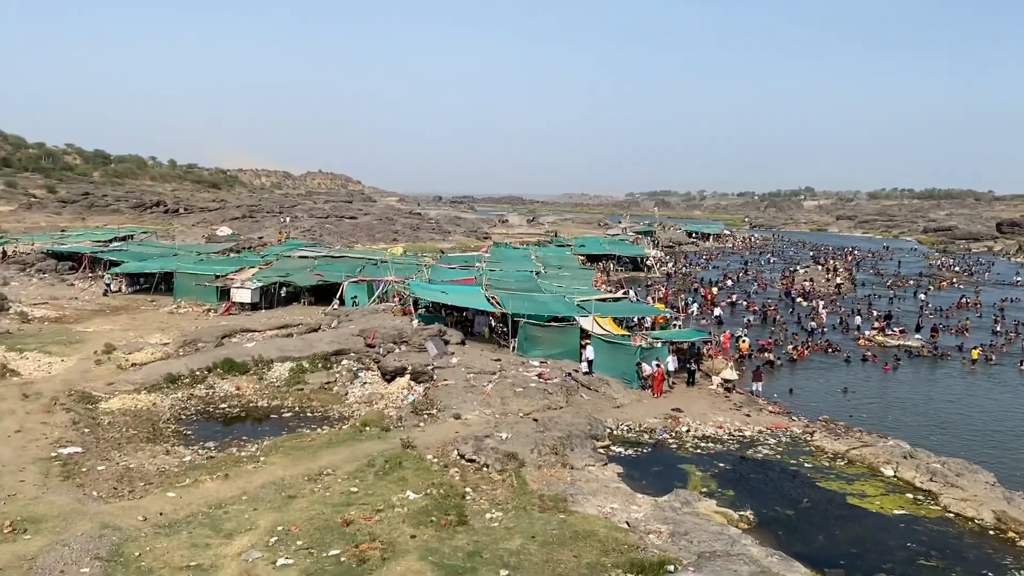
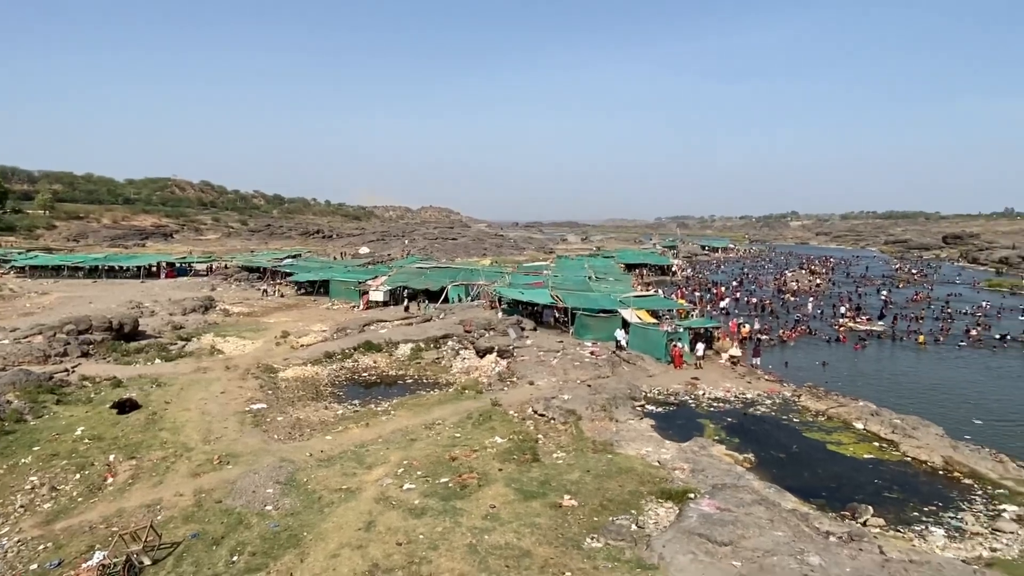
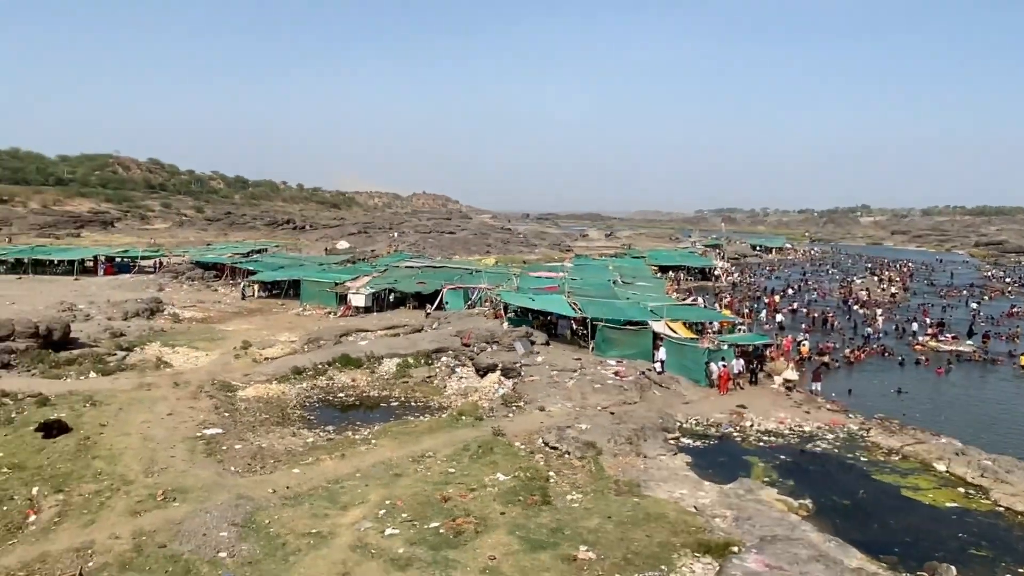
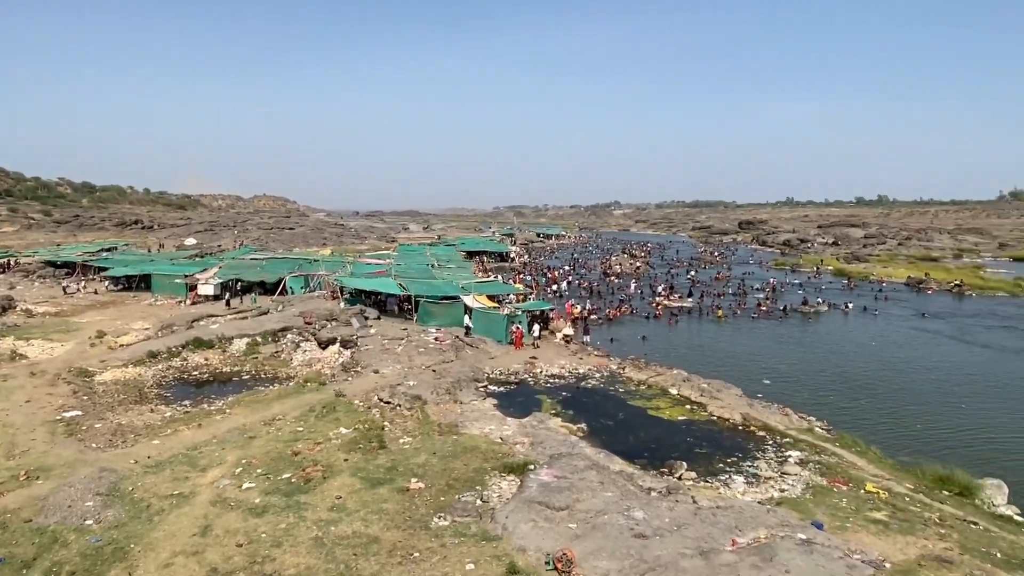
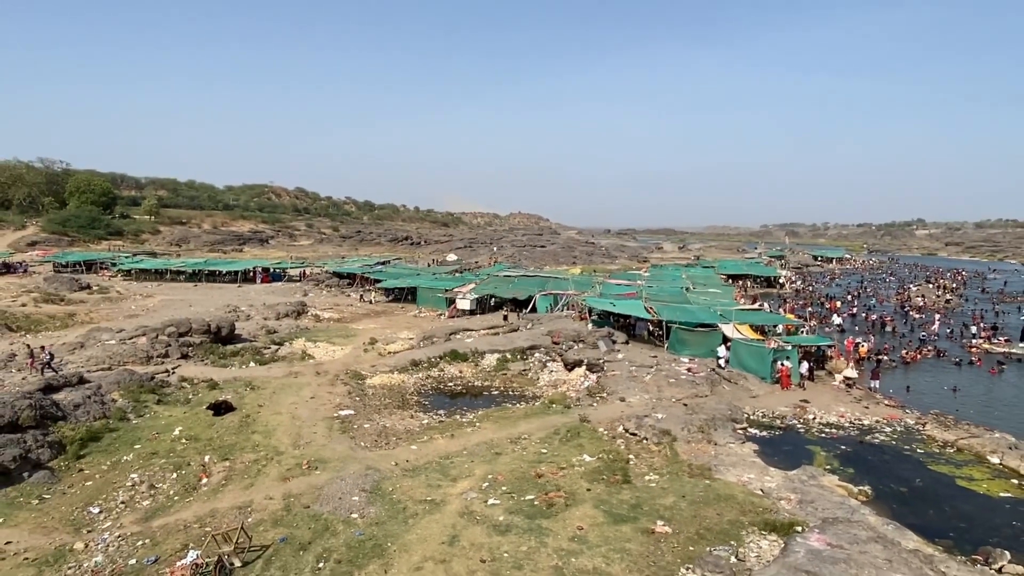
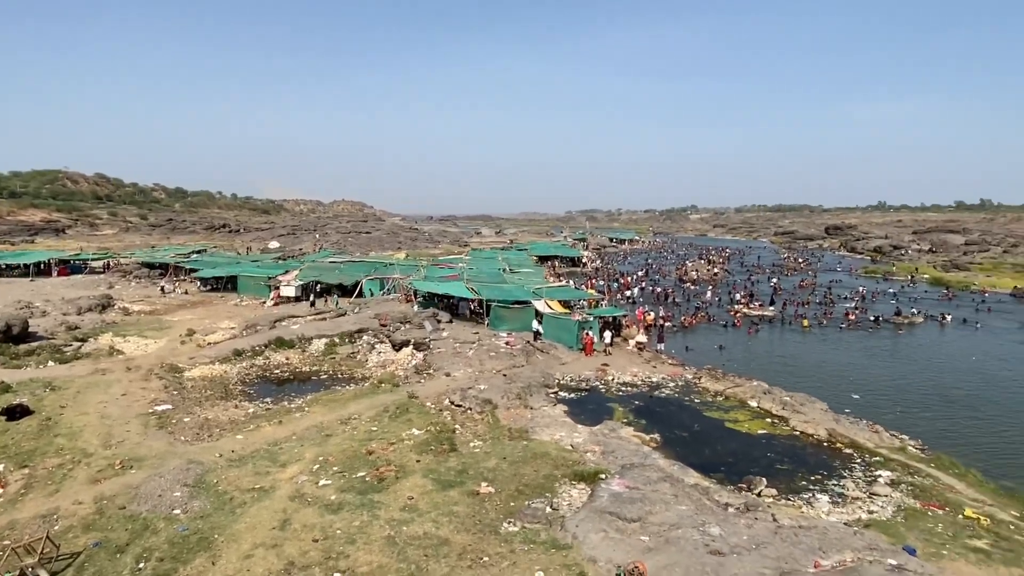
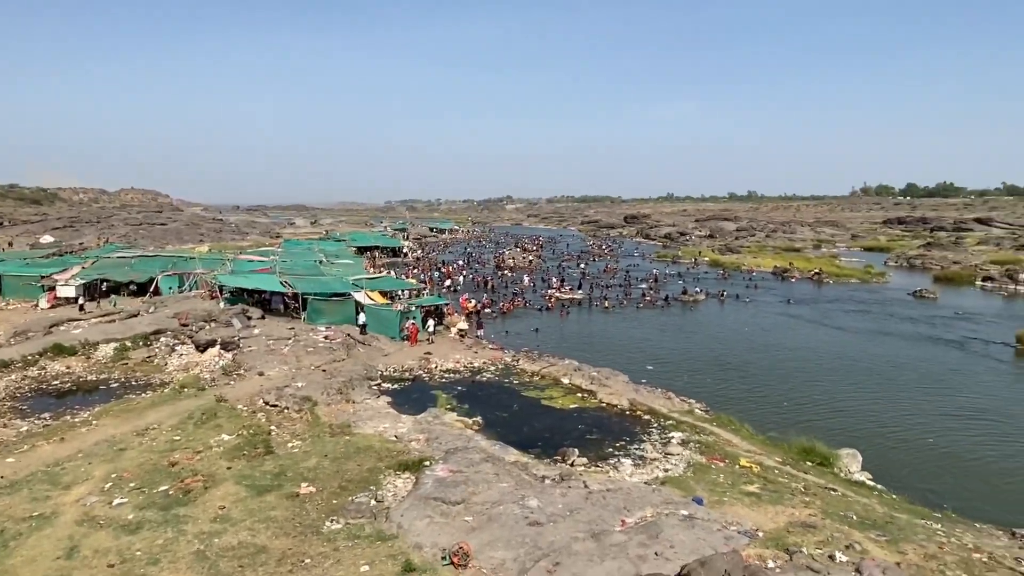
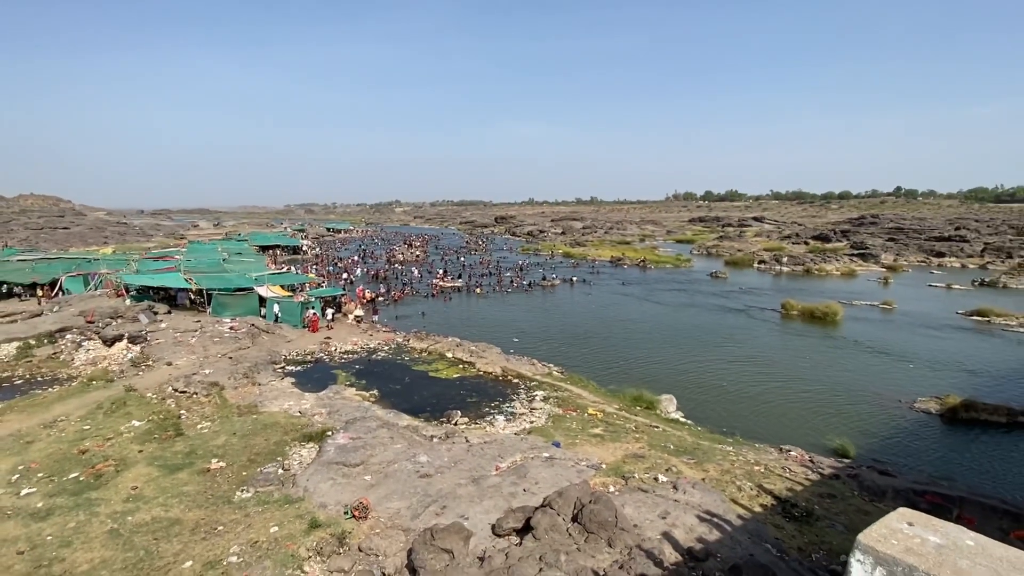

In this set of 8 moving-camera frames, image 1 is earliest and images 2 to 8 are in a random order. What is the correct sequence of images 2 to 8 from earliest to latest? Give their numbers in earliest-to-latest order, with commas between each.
3, 5, 2, 6, 4, 7, 8
